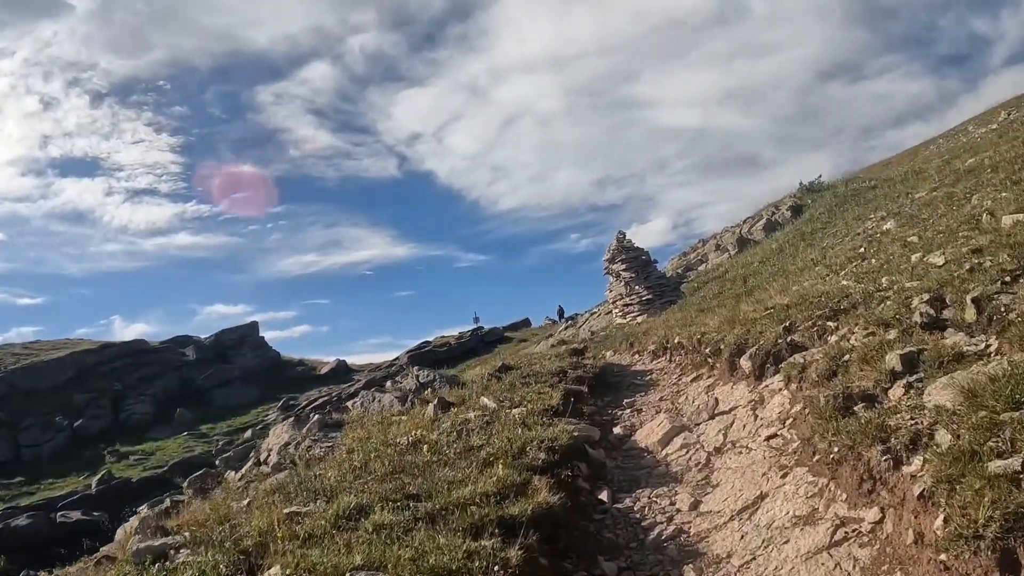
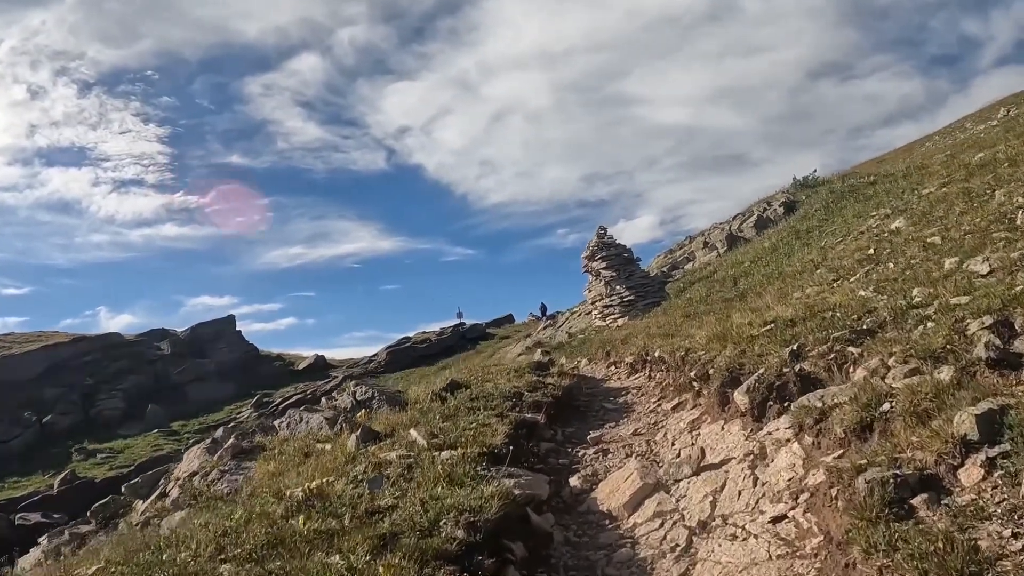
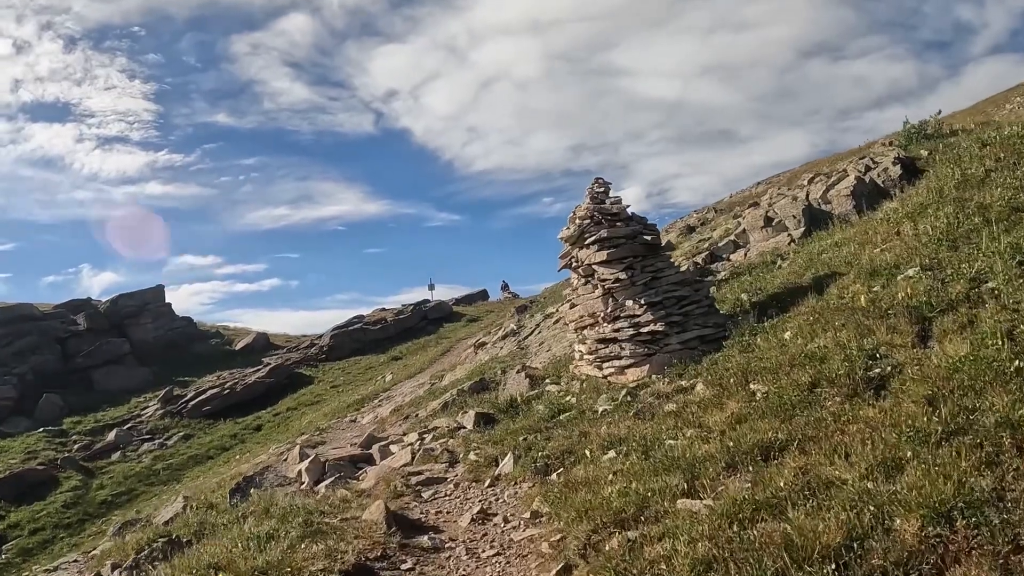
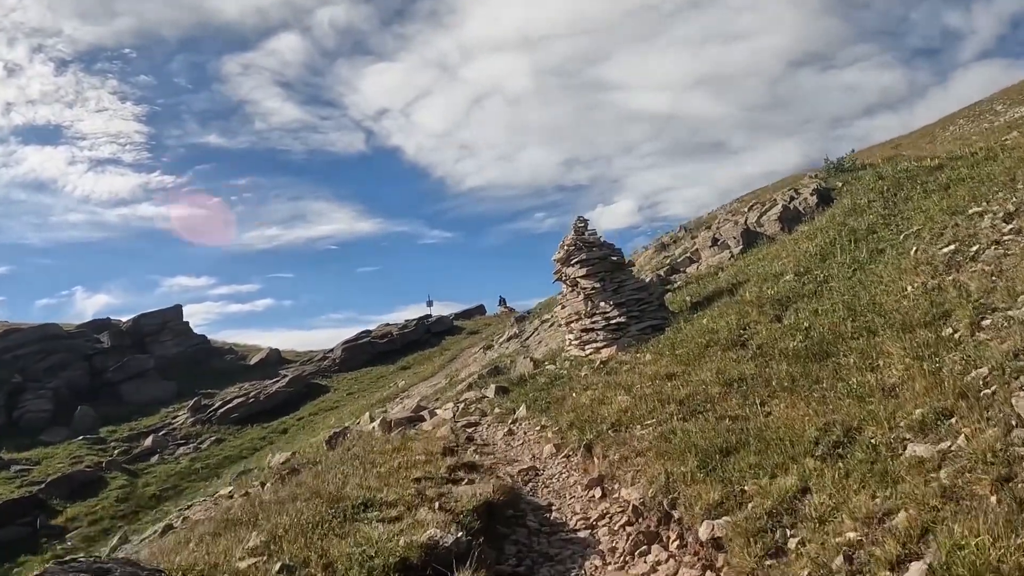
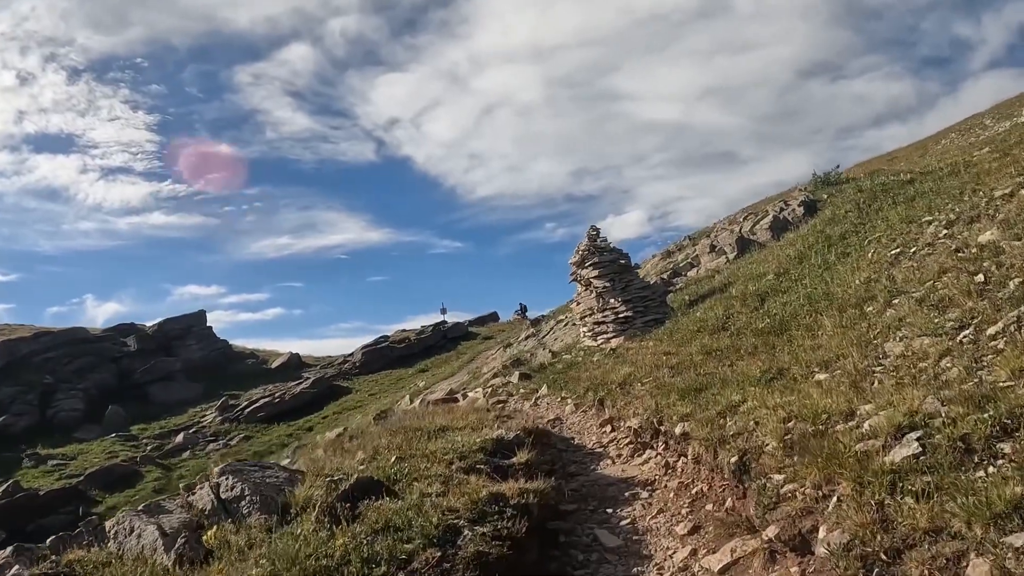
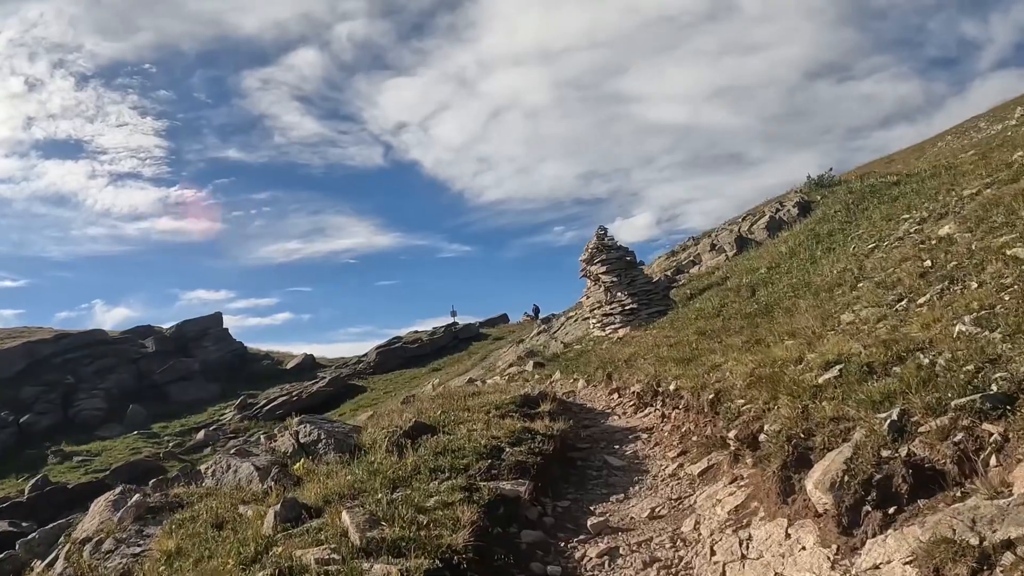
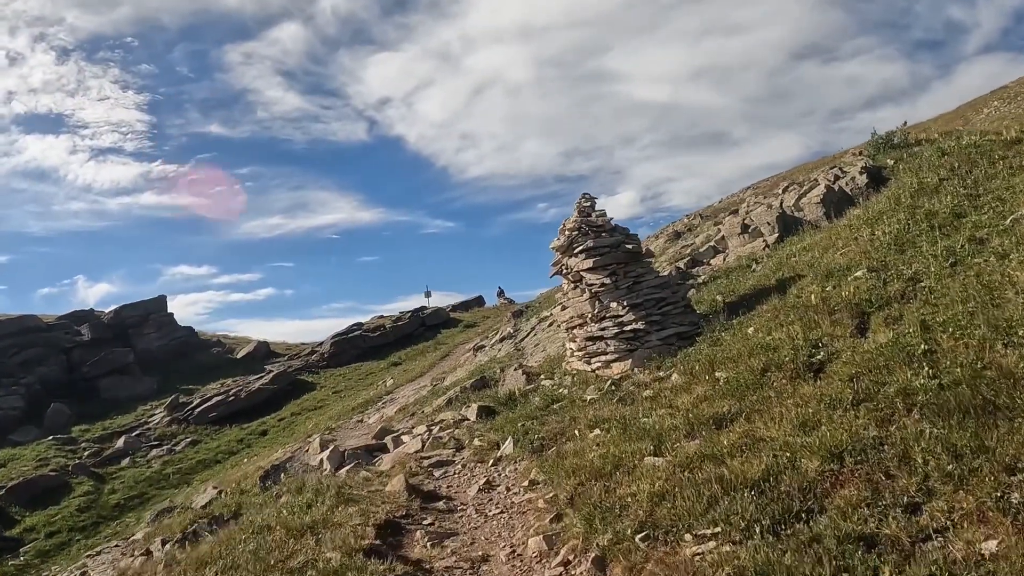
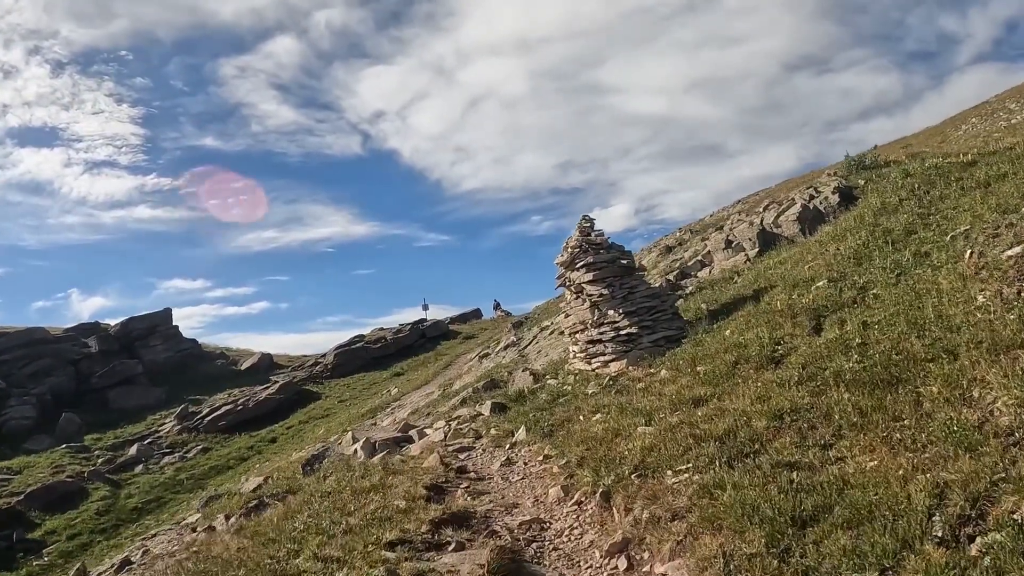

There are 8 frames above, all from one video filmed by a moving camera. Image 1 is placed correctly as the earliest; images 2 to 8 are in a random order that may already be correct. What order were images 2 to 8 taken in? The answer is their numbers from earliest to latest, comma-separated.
2, 6, 5, 4, 8, 7, 3
